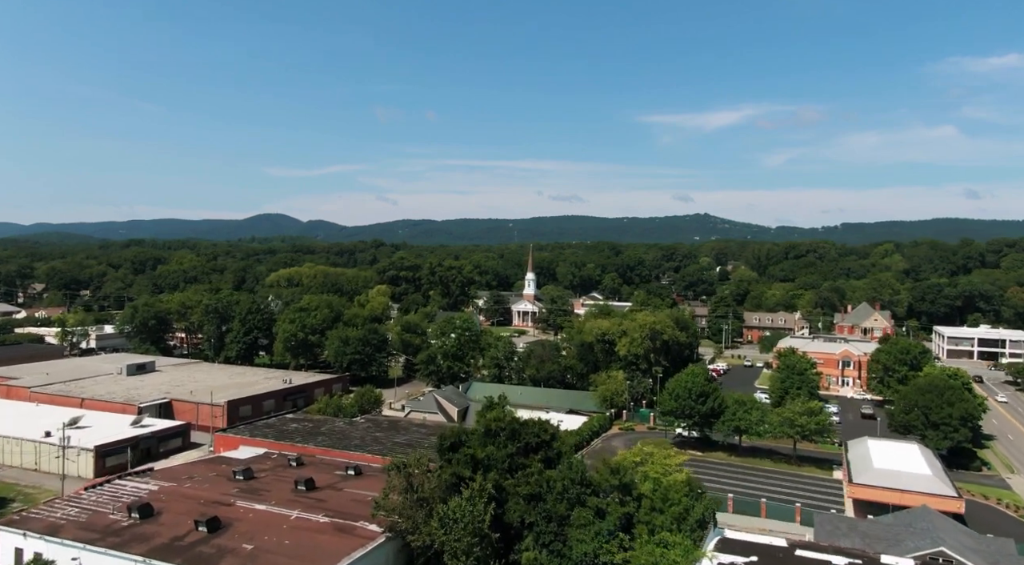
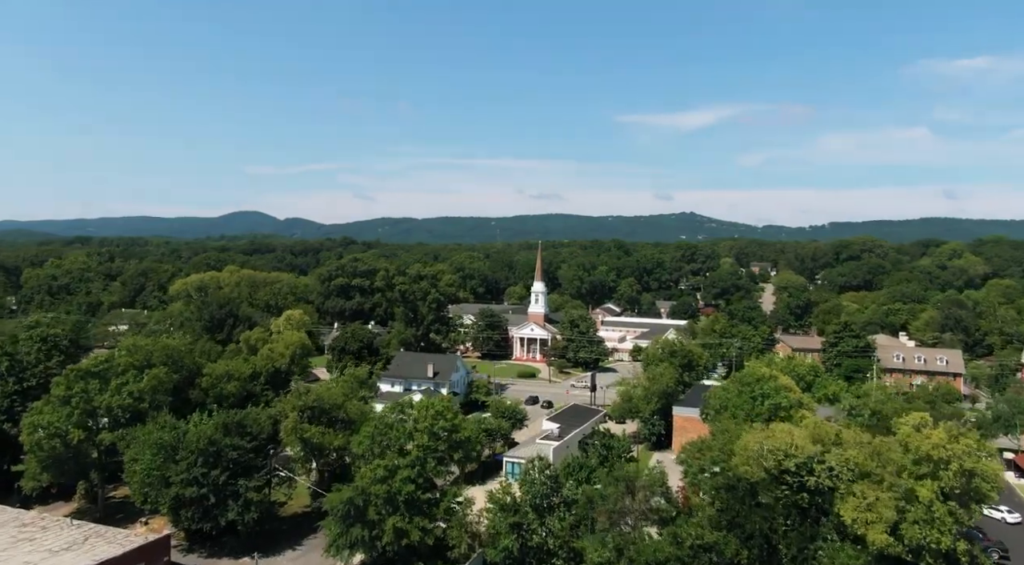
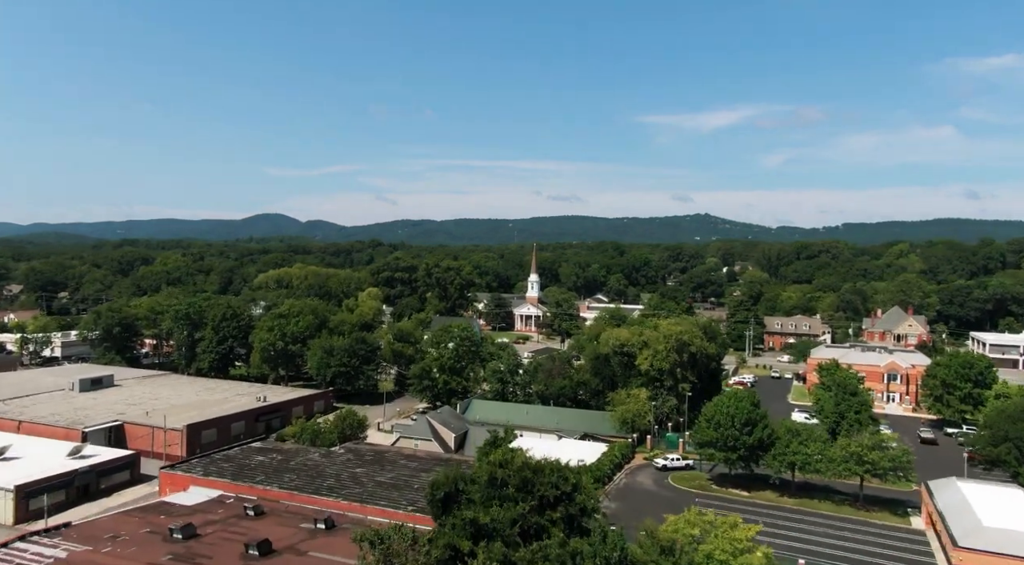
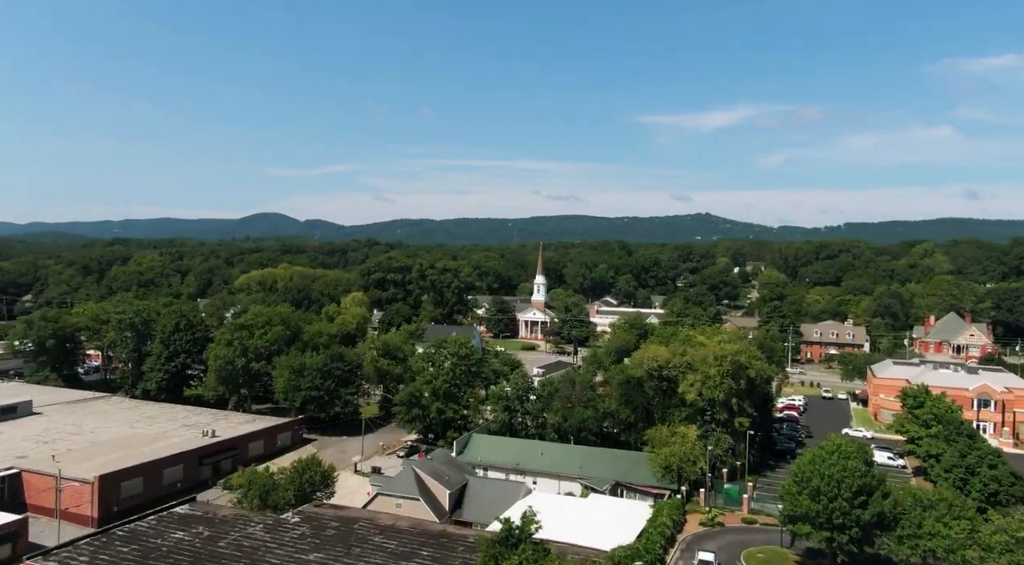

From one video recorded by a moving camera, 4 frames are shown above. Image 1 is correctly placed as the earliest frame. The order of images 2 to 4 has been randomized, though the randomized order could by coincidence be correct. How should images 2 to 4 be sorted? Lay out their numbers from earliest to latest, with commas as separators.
3, 4, 2
